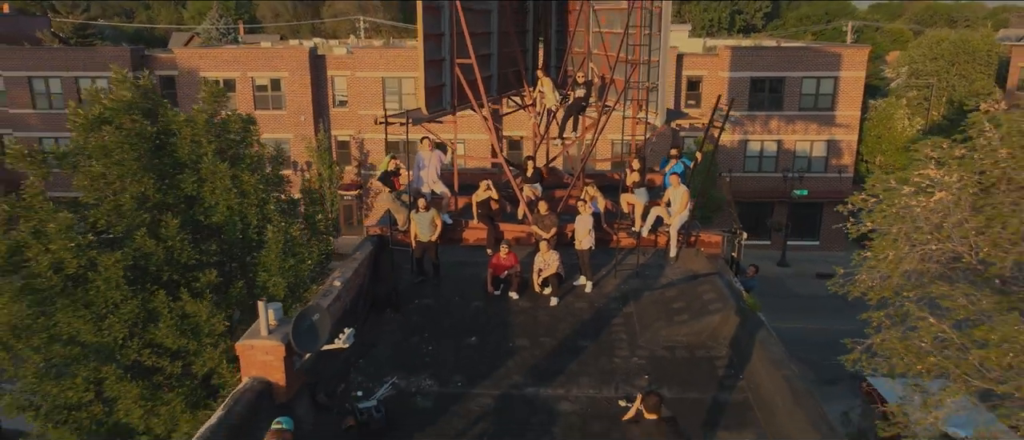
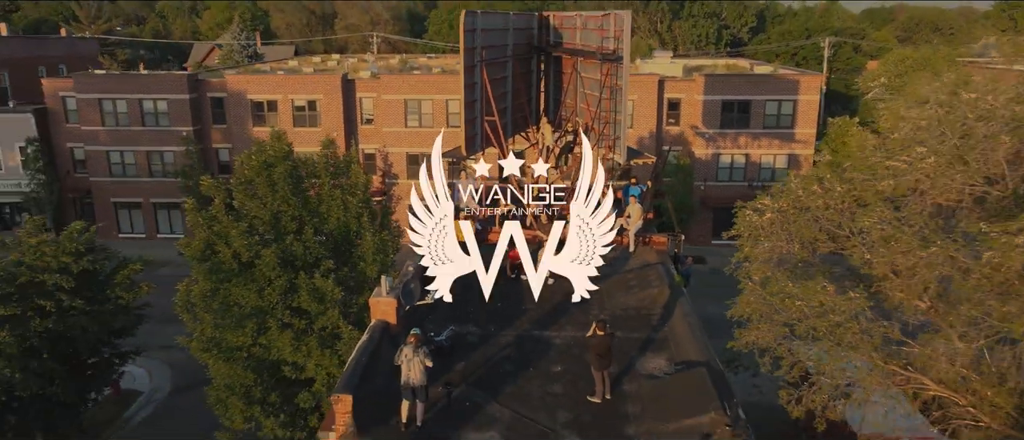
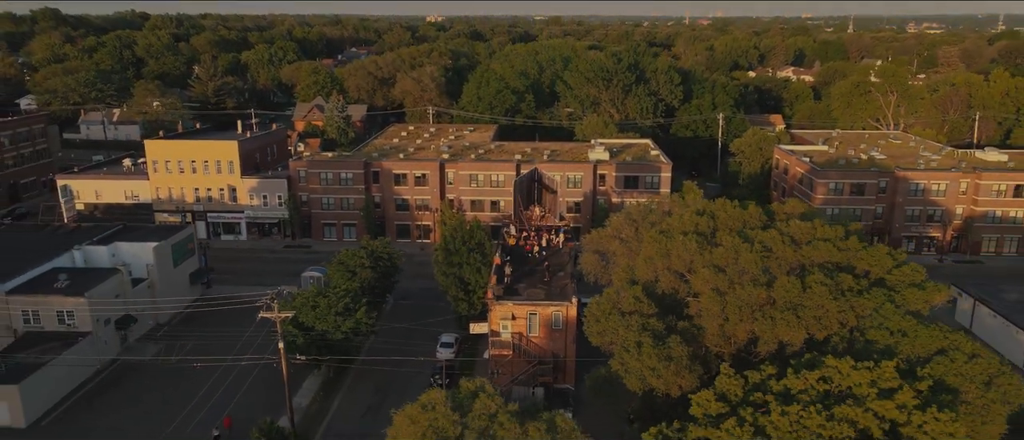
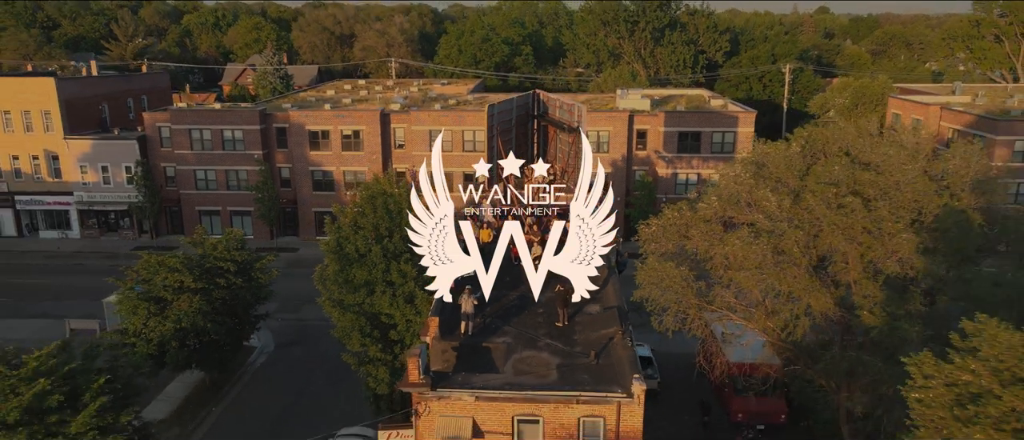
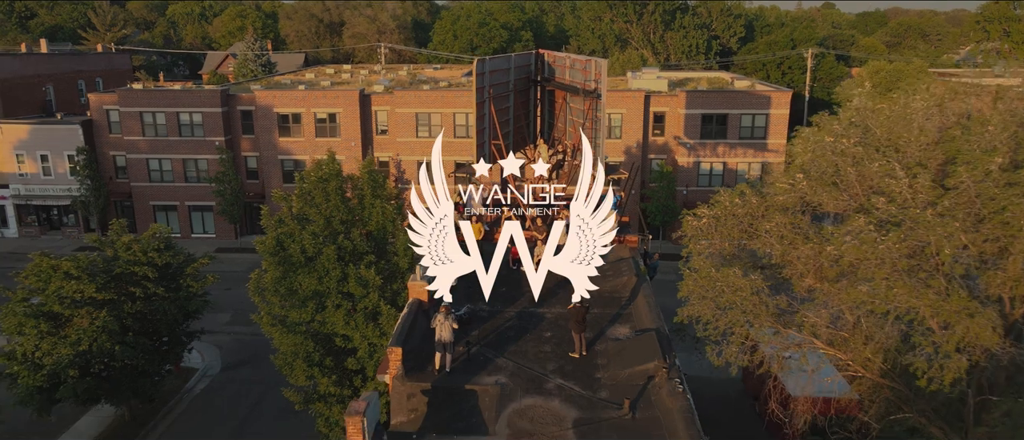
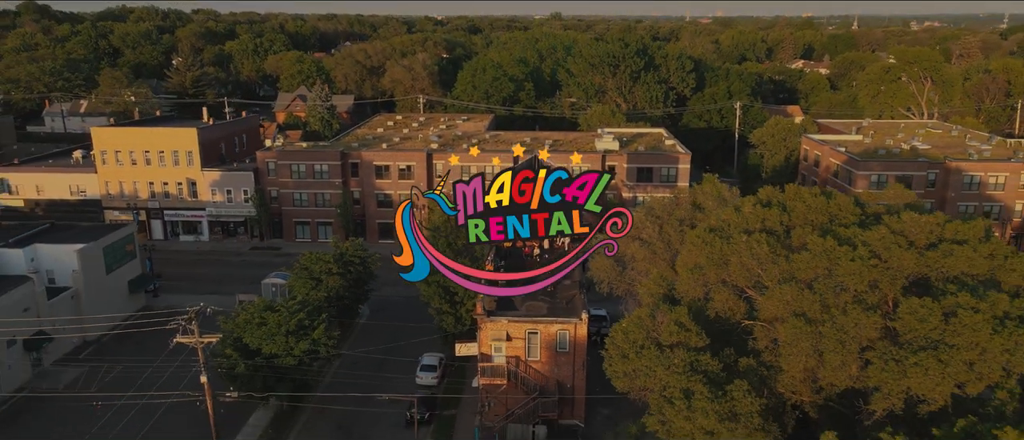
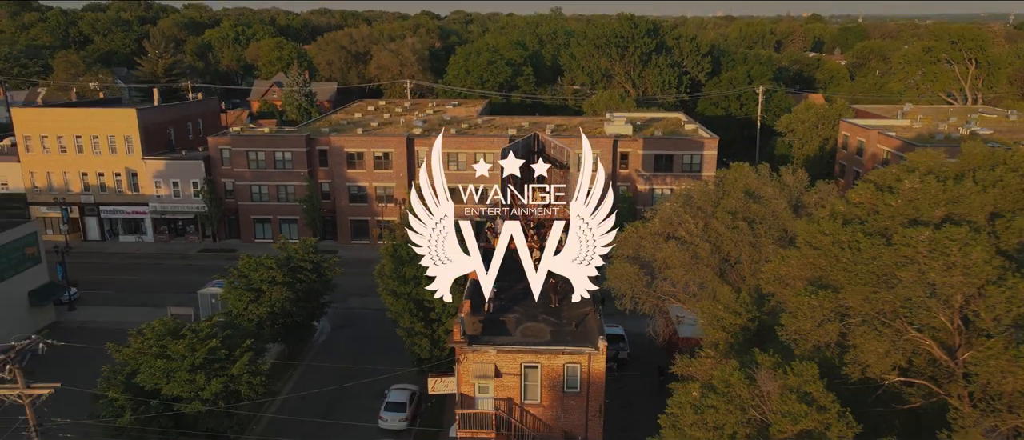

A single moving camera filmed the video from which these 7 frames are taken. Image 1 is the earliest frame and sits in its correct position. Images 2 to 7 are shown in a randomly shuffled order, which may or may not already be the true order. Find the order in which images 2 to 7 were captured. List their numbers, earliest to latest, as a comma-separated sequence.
2, 5, 4, 7, 6, 3
